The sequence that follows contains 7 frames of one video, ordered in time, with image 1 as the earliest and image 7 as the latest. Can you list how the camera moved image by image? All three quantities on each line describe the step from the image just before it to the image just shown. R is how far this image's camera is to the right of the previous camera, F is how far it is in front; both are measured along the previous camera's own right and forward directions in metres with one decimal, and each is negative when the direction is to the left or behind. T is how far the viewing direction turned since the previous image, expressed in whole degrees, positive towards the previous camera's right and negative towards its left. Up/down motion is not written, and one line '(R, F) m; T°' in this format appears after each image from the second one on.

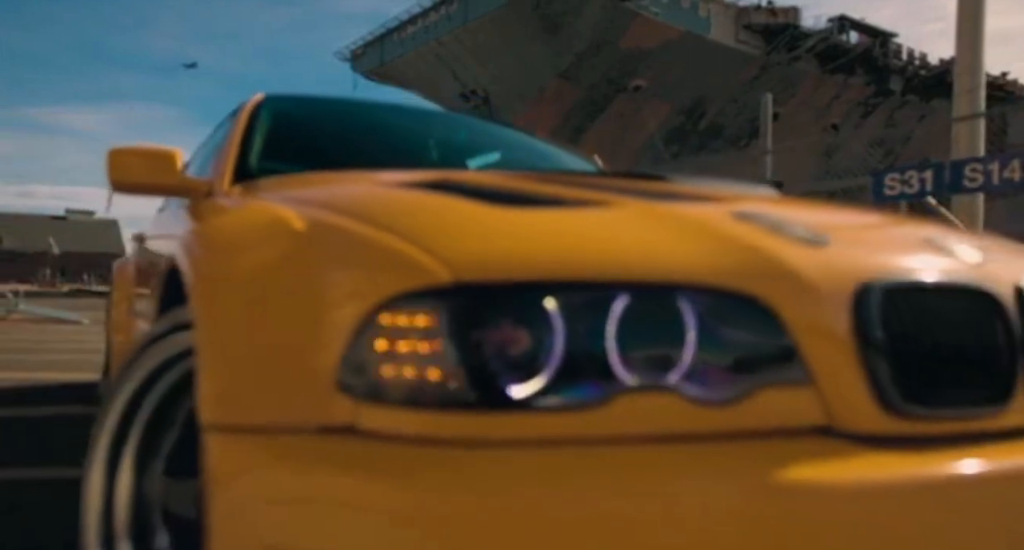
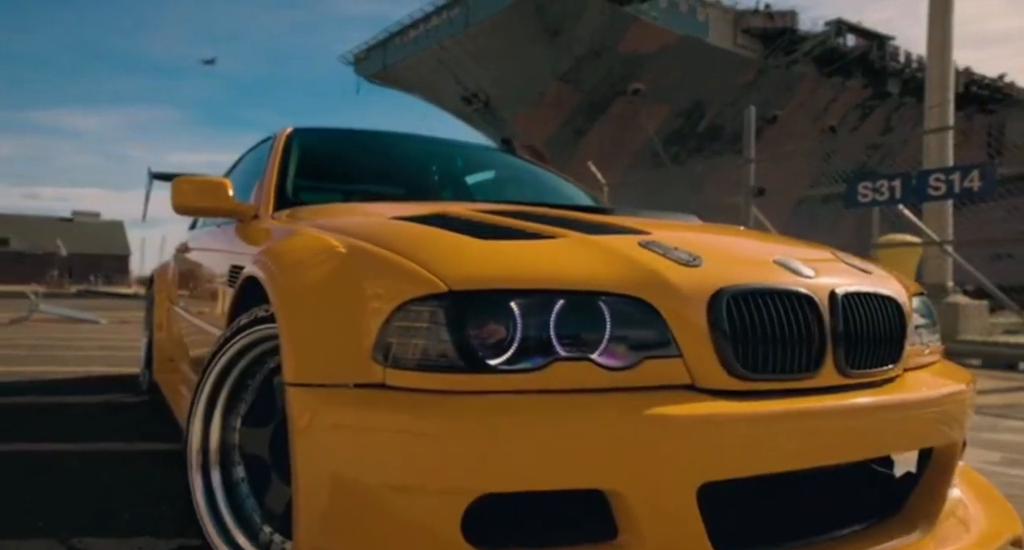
(+0.1, -0.4) m; 0°
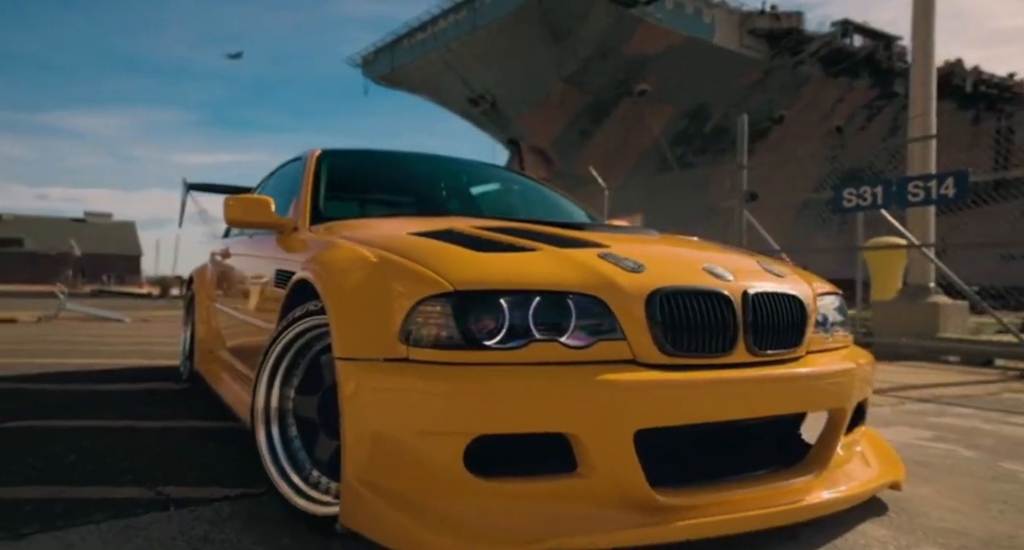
(+0.1, -0.4) m; -1°
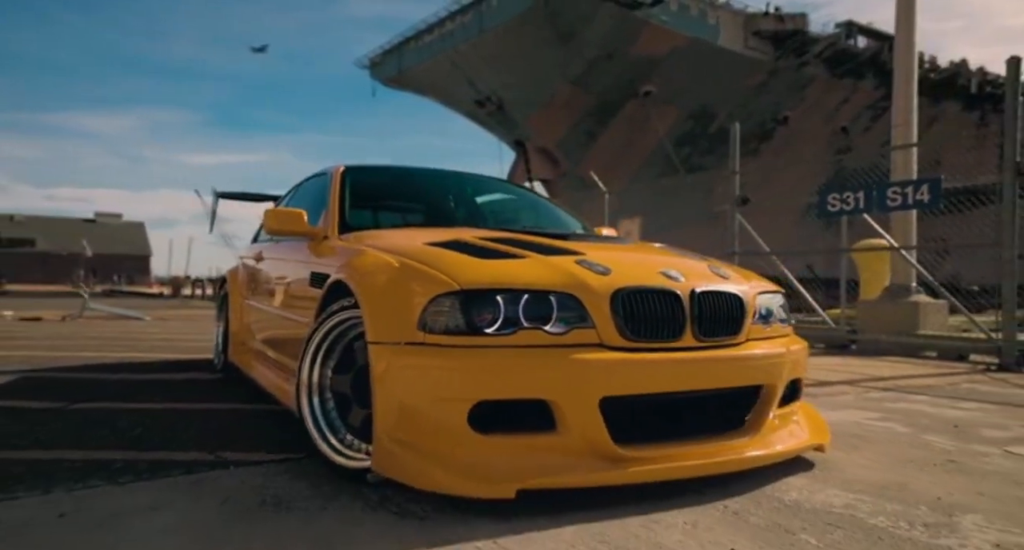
(0.0, -0.5) m; -1°
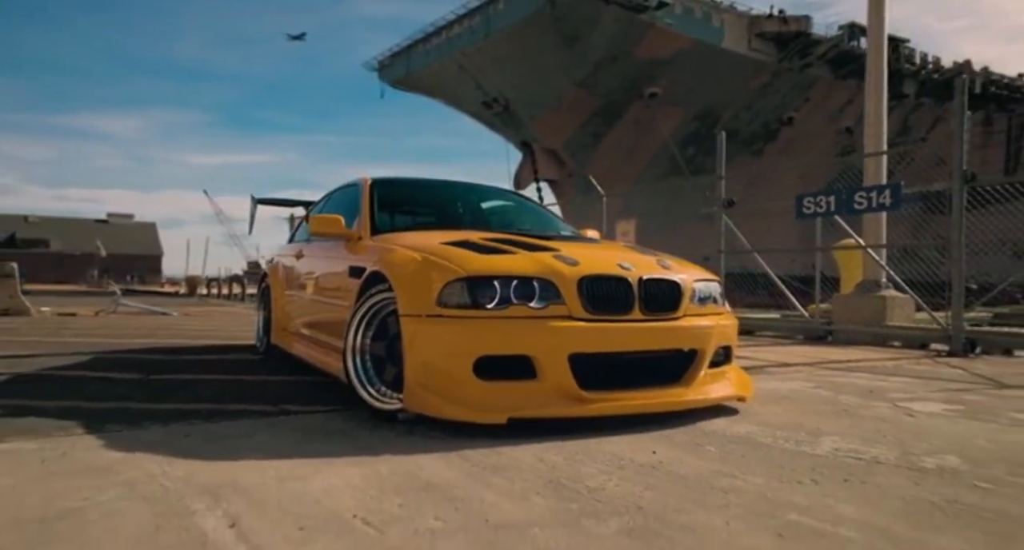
(+0.1, -0.8) m; -1°
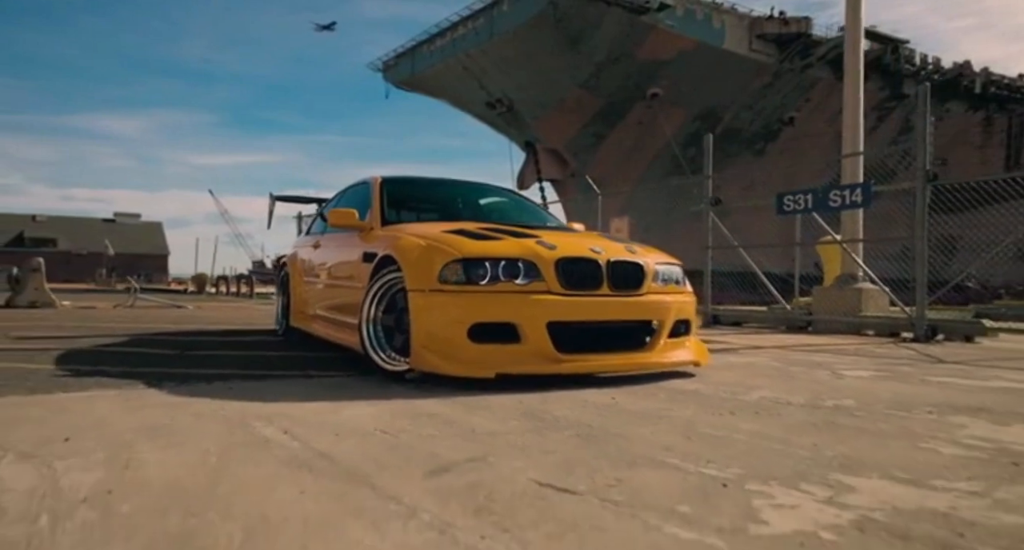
(+0.1, -0.6) m; 0°
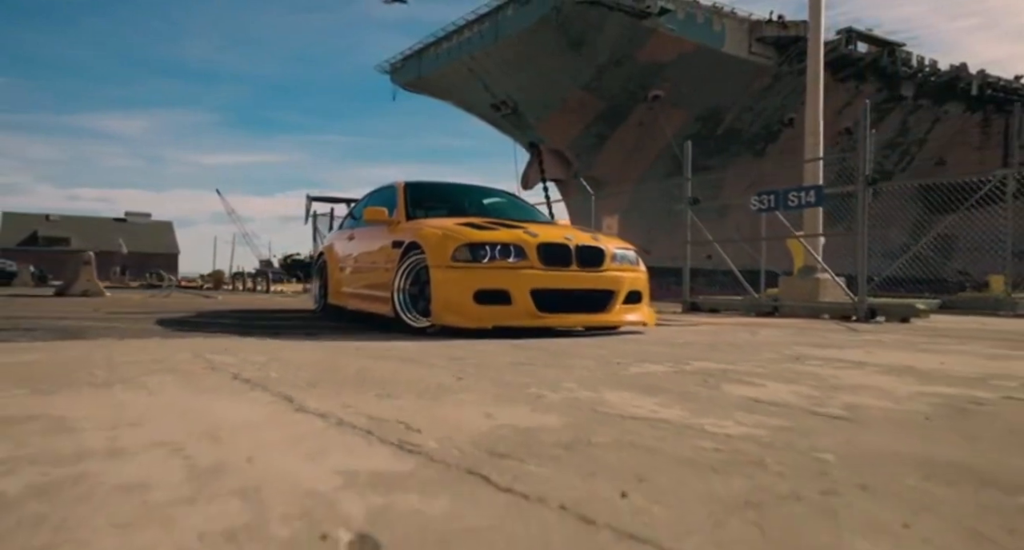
(+0.1, -1.2) m; 0°
